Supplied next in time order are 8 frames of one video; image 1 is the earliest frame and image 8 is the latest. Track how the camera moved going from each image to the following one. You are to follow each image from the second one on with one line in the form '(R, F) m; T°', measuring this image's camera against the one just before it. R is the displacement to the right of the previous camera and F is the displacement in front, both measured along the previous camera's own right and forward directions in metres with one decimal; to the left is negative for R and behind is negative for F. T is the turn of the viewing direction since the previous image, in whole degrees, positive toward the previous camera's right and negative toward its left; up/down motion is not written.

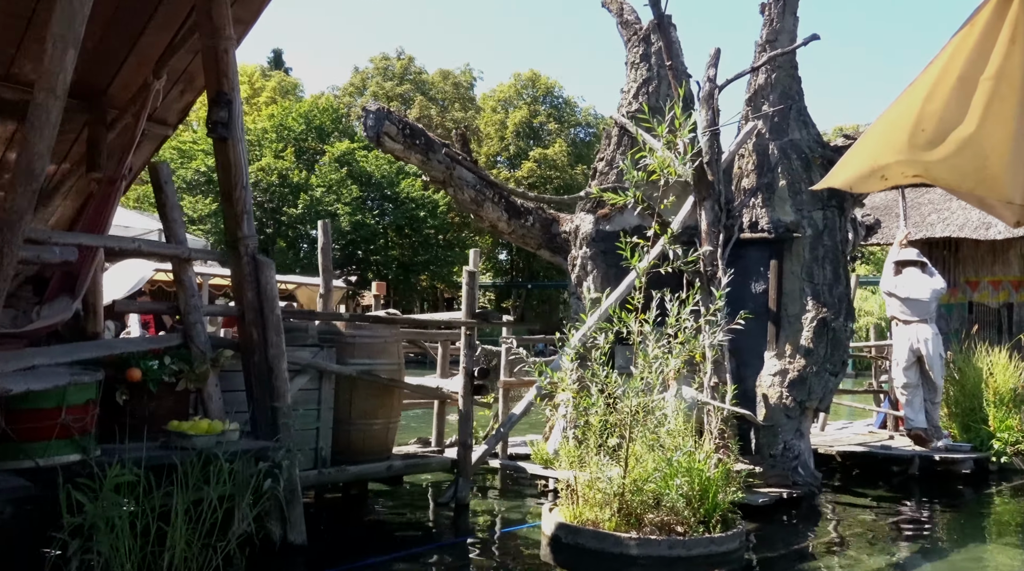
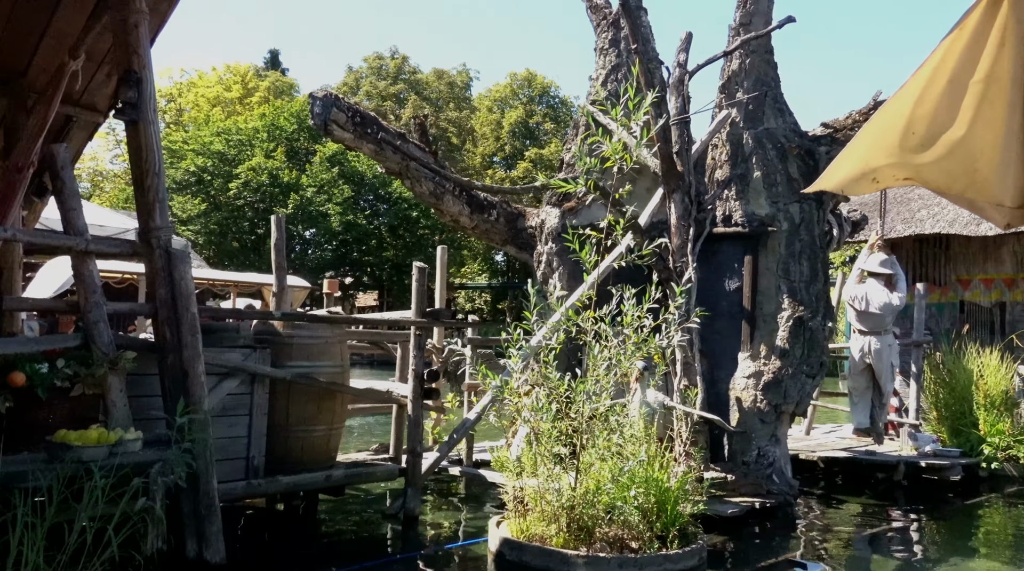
(+0.3, +0.5) m; 0°
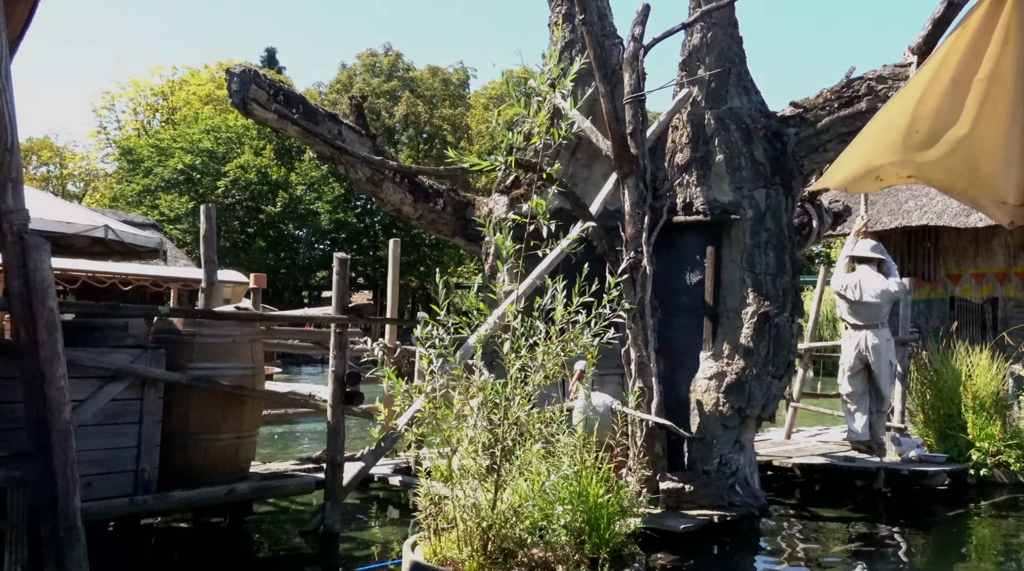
(+0.5, +0.7) m; 0°
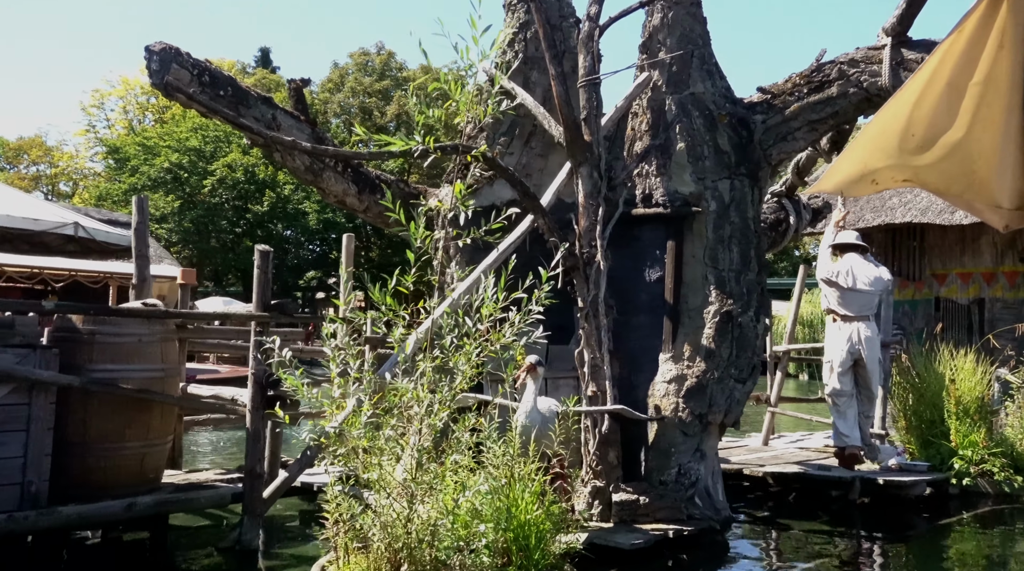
(+0.4, +0.5) m; 0°
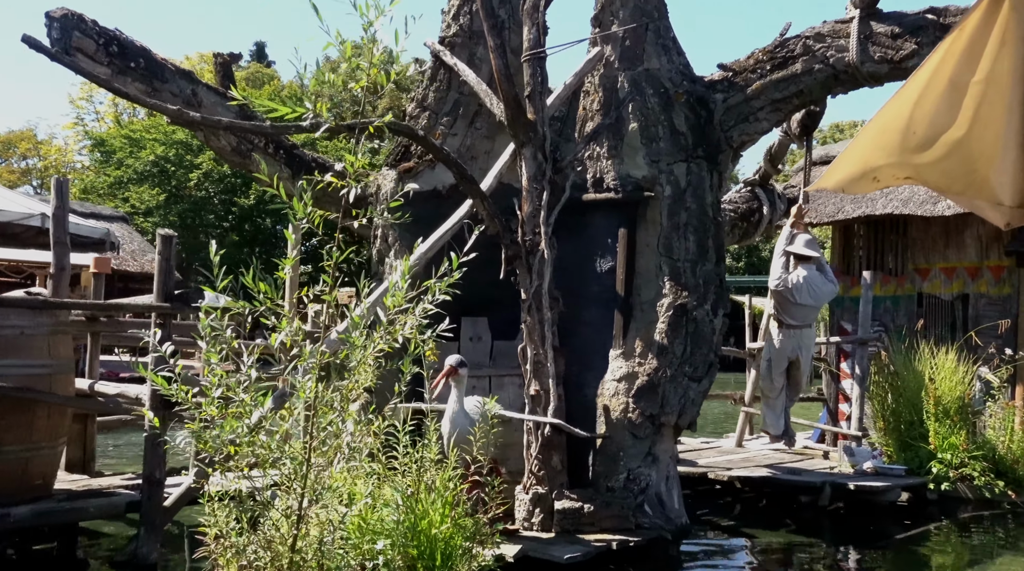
(+0.4, +0.5) m; 0°
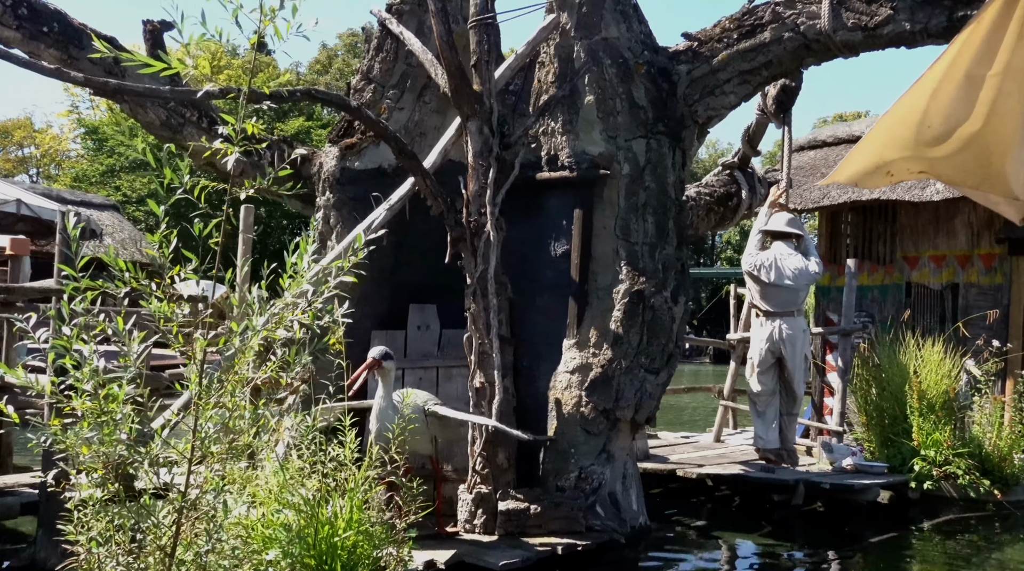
(+0.3, +0.4) m; 0°
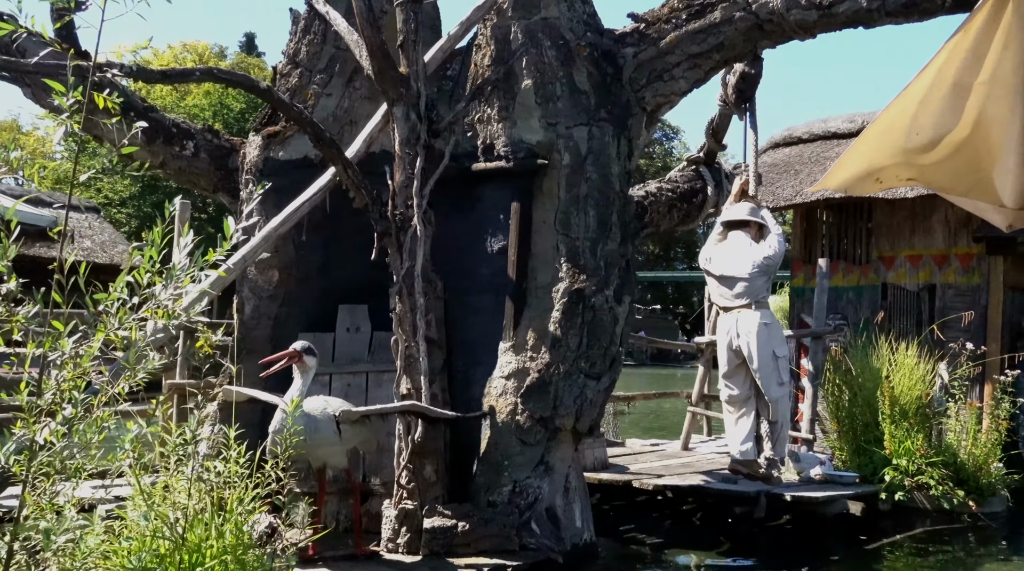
(+0.4, +0.4) m; 0°
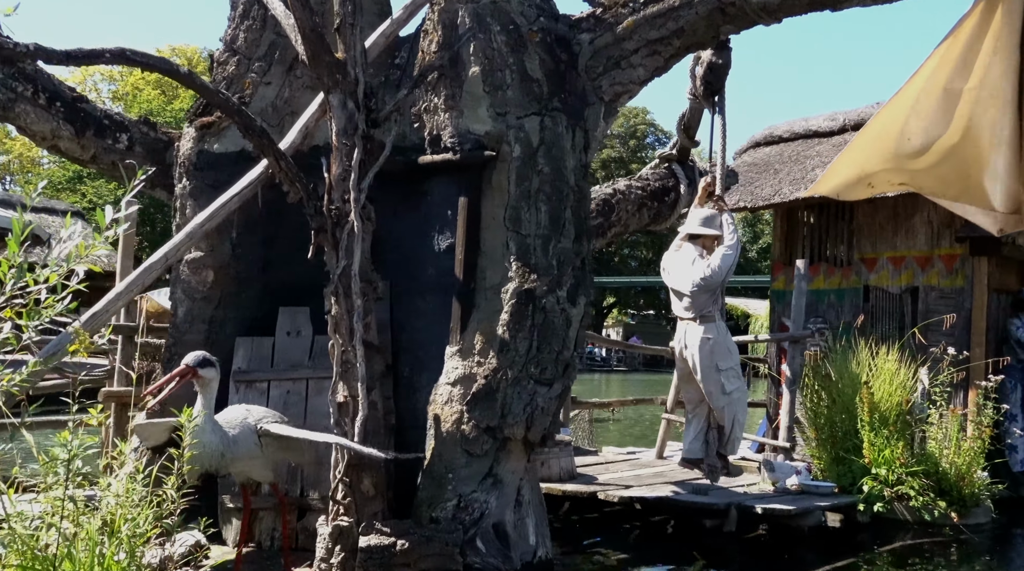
(+0.3, +0.4) m; 0°
